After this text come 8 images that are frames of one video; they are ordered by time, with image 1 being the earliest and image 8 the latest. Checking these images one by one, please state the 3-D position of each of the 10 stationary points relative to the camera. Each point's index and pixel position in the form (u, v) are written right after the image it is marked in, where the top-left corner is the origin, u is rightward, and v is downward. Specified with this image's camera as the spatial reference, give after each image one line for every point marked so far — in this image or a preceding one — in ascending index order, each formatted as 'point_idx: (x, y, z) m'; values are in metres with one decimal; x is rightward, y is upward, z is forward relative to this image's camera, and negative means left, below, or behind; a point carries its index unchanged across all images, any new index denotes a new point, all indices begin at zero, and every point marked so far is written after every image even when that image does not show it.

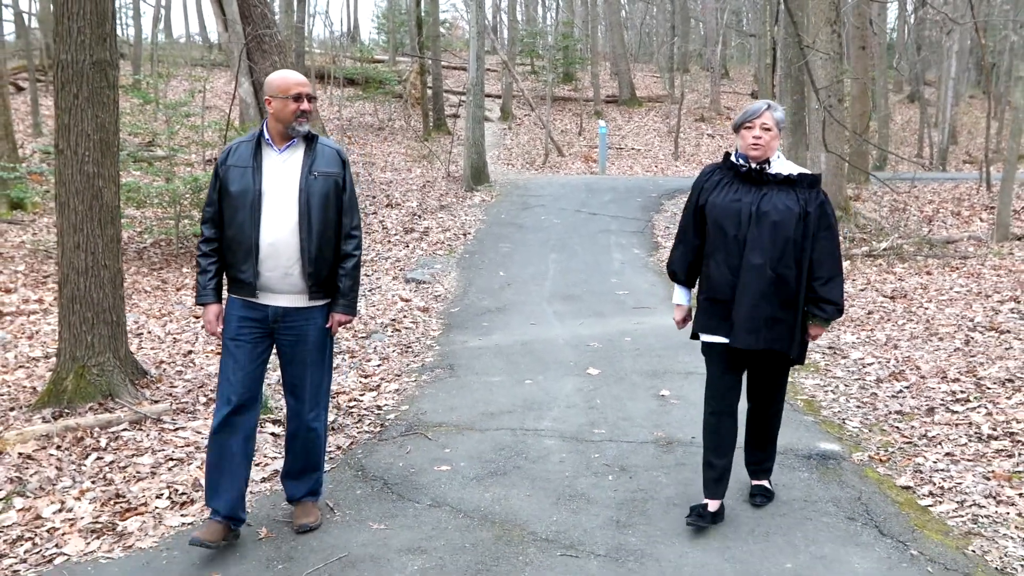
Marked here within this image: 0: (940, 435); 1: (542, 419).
0: (+2.5, -0.8, +4.6) m
1: (+0.2, -0.9, +5.2) m
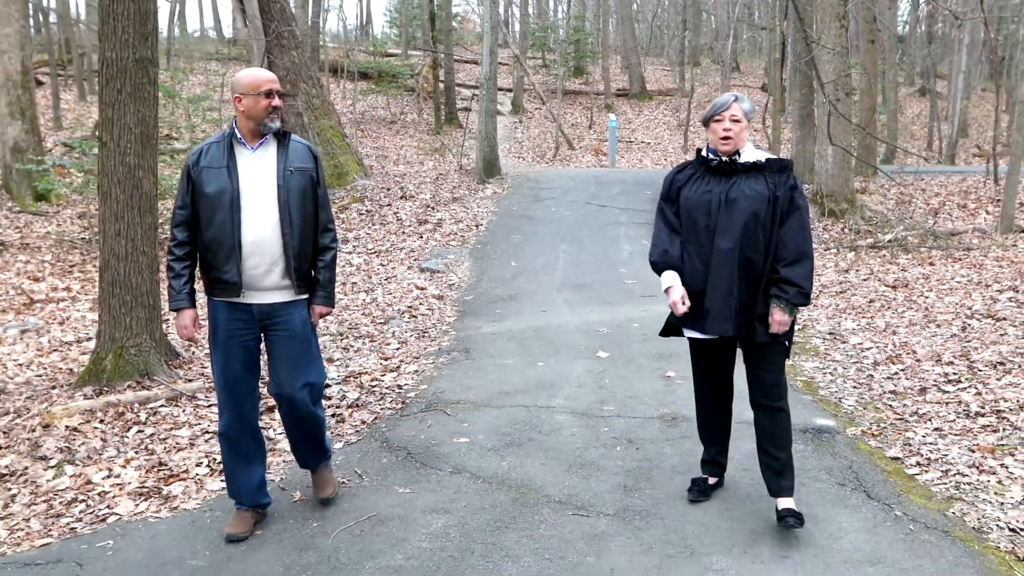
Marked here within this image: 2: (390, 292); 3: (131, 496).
0: (+2.6, -0.8, +4.9) m
1: (+0.3, -0.8, +5.5) m
2: (-1.4, -0.1, +9.2) m
3: (-2.1, -1.2, +4.5) m
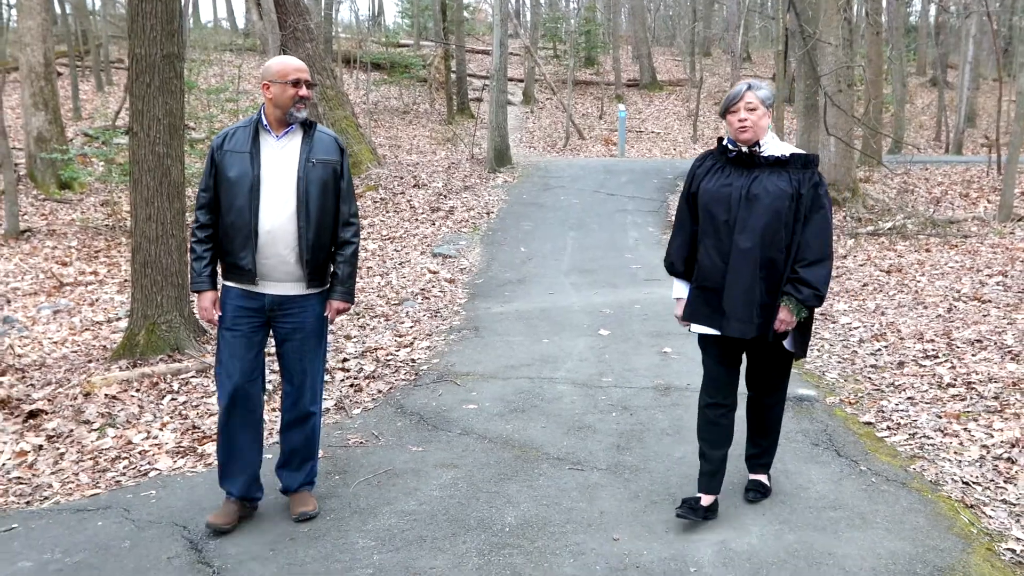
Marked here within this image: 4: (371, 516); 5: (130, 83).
0: (+2.6, -0.6, +5.2) m
1: (+0.3, -0.6, +5.9) m
2: (-1.3, +0.1, +9.6) m
3: (-2.1, -1.0, +4.9) m
4: (-0.7, -1.1, +3.8) m
5: (-3.1, +1.7, +6.4) m
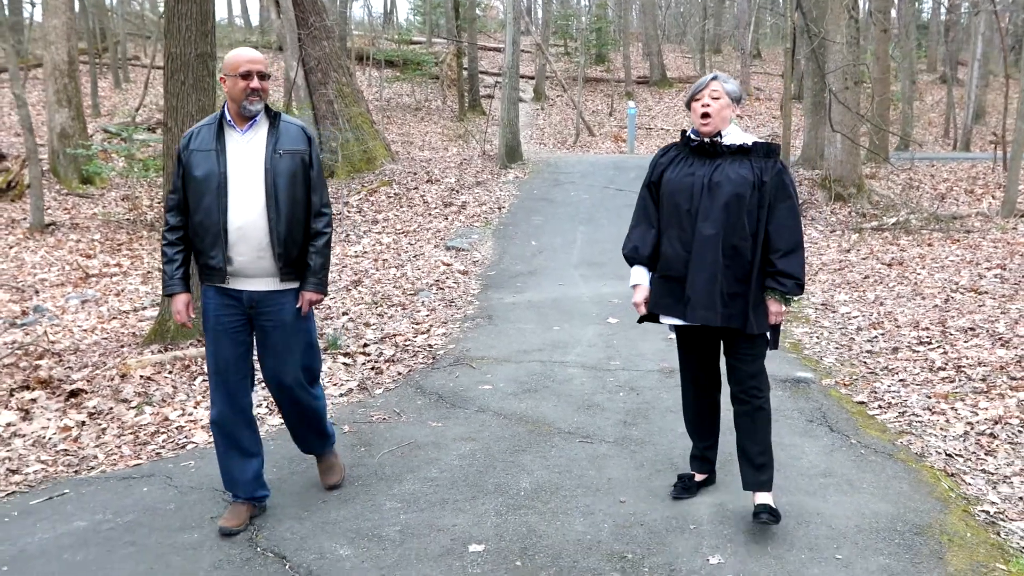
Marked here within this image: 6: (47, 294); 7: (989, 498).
0: (+2.7, -0.5, +5.5) m
1: (+0.4, -0.5, +6.2) m
2: (-1.2, +0.3, +9.9) m
3: (-2.0, -0.9, +5.2) m
4: (-0.6, -1.0, +4.1) m
5: (-3.0, +1.8, +6.8) m
6: (-6.3, -0.1, +10.7) m
7: (+2.2, -1.0, +3.7) m
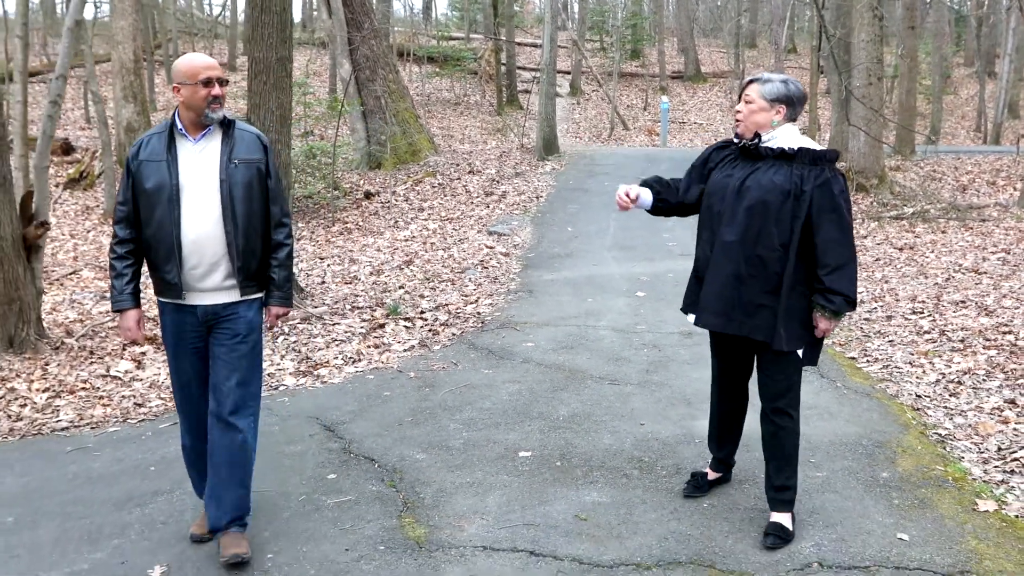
0: (+3.0, -0.3, +6.3) m
1: (+0.8, -0.3, +7.1) m
2: (-0.6, +0.5, +10.8) m
3: (-1.7, -0.7, +6.2) m
4: (-0.3, -0.8, +5.1) m
5: (-2.6, +2.0, +7.8) m
6: (-5.7, +0.2, +11.8) m
7: (+2.4, -0.8, +4.5) m
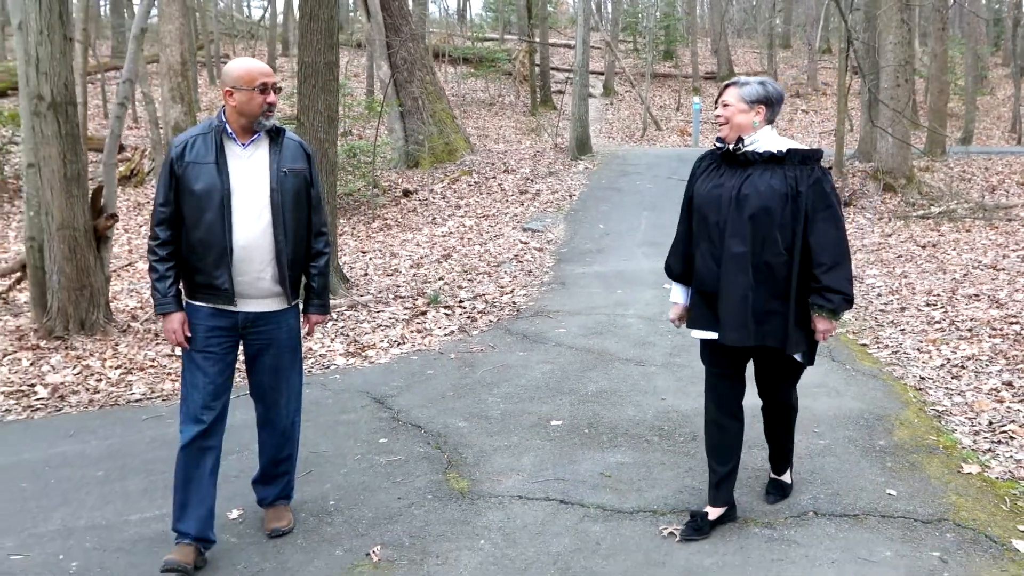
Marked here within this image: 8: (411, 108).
0: (+3.3, -0.3, +6.6) m
1: (+1.1, -0.2, +7.6) m
2: (-0.2, +0.6, +11.3) m
3: (-1.4, -0.6, +6.8) m
4: (-0.1, -0.7, +5.6) m
5: (-2.2, +2.2, +8.4) m
6: (-5.2, +0.4, +12.5) m
7: (+2.6, -0.7, +4.8) m
8: (-2.2, +3.9, +17.2) m
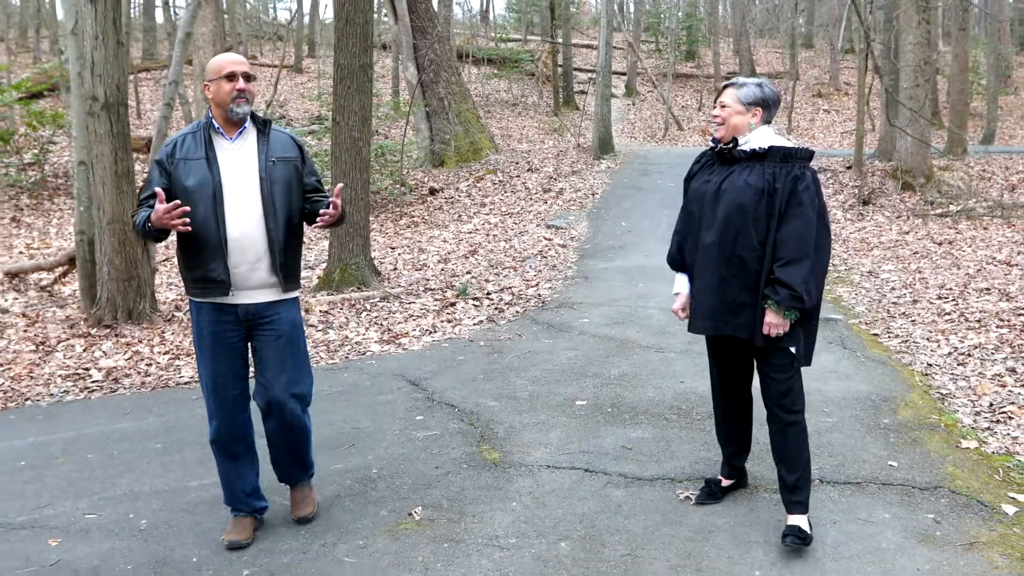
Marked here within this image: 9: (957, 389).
0: (+3.5, -0.2, +6.9) m
1: (+1.4, -0.1, +7.9) m
2: (+0.2, +0.7, +11.7) m
3: (-1.2, -0.5, +7.2) m
4: (+0.1, -0.6, +5.9) m
5: (-1.9, +2.2, +8.8) m
6: (-4.8, +0.5, +13.0) m
7: (+2.8, -0.6, +5.1) m
8: (-1.7, +4.0, +17.6) m
9: (+2.8, -0.6, +5.1) m
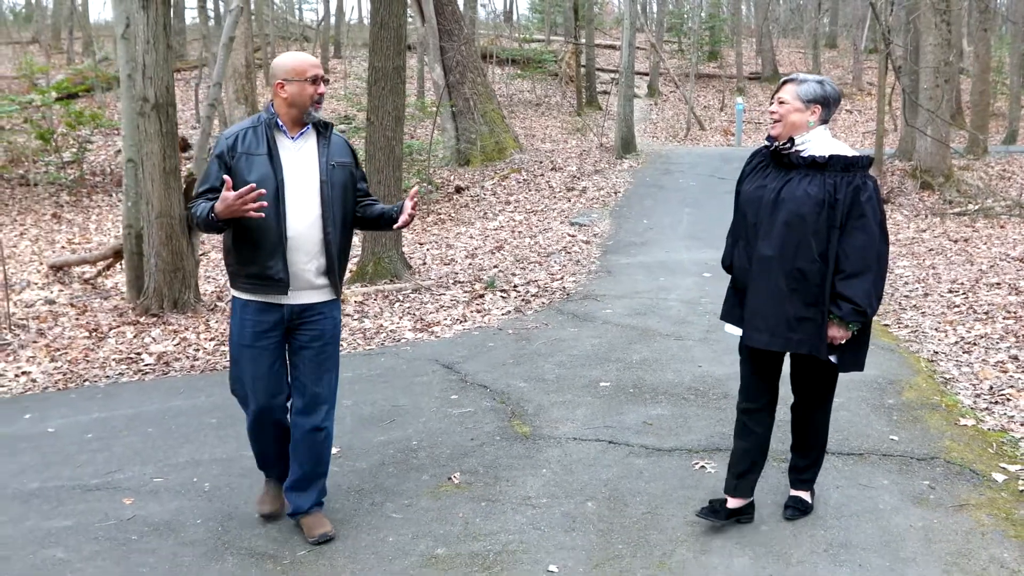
0: (+3.7, -0.2, +7.2) m
1: (+1.6, -0.1, +8.2) m
2: (+0.6, +0.8, +12.1) m
3: (-1.0, -0.4, +7.6) m
4: (+0.3, -0.5, +6.3) m
5: (-1.6, +2.3, +9.2) m
6: (-4.4, +0.6, +13.5) m
7: (+3.0, -0.6, +5.4) m
8: (-1.1, +4.1, +18.0) m
9: (+3.0, -0.6, +5.4) m
